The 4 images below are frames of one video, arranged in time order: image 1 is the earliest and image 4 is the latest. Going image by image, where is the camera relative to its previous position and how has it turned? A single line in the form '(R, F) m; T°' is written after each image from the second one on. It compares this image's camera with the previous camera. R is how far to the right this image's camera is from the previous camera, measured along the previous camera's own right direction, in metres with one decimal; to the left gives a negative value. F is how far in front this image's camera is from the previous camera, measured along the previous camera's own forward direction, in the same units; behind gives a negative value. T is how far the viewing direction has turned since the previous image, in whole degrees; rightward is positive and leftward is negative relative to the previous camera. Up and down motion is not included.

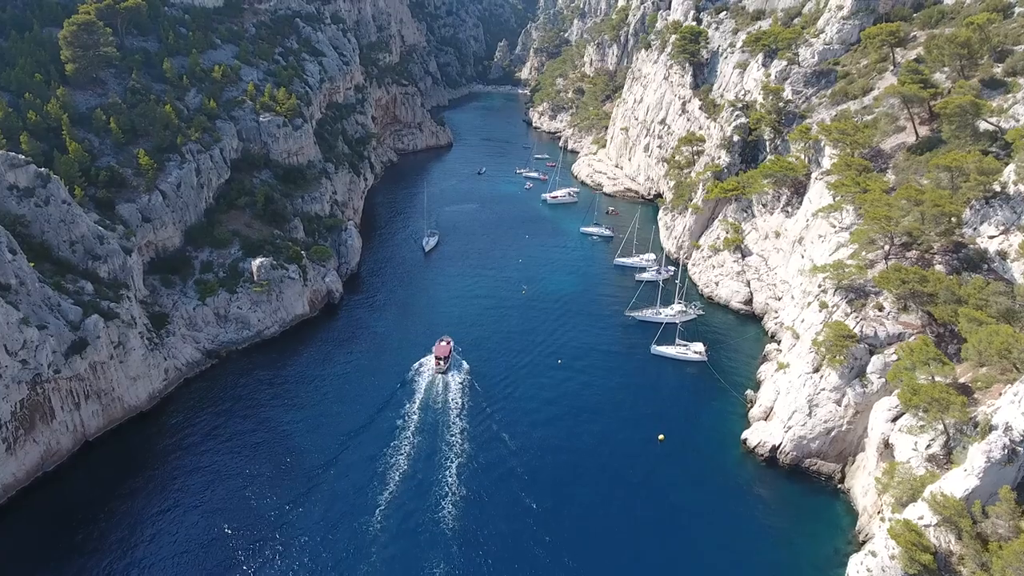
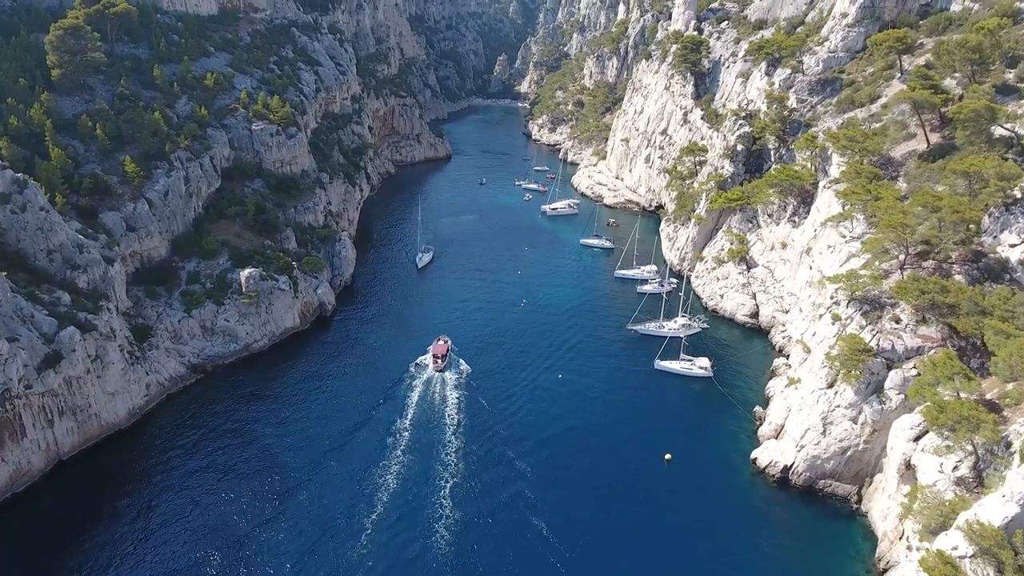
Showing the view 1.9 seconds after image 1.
(+0.1, +1.8) m; 0°
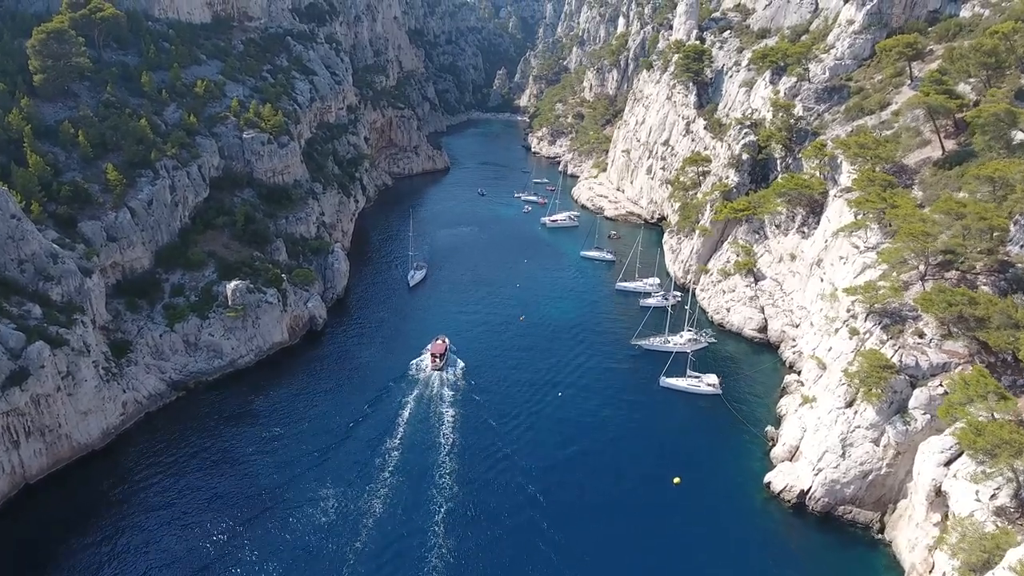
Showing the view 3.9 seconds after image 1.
(+0.1, +2.1) m; 0°
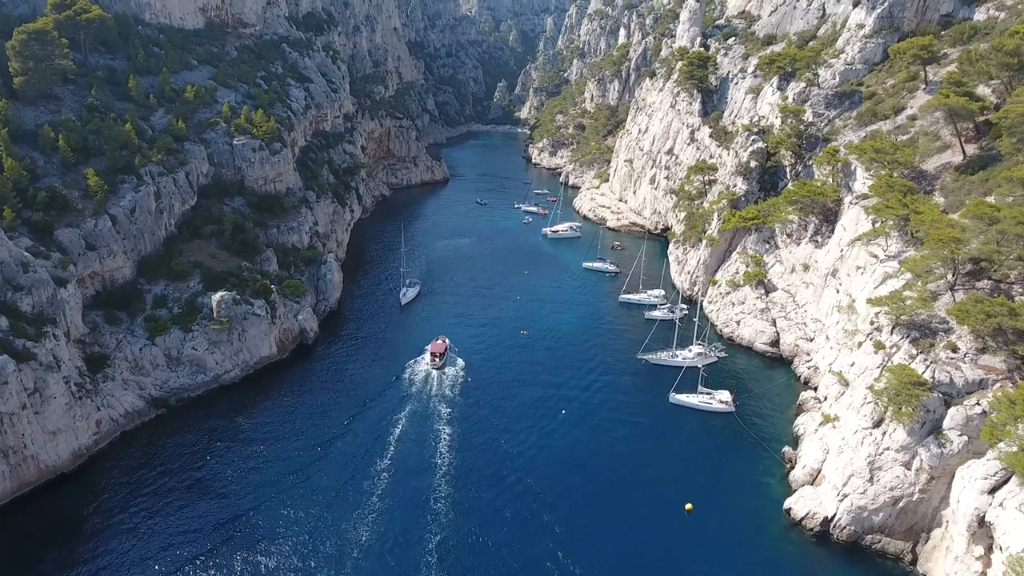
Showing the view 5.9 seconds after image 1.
(0.0, +2.3) m; 0°
